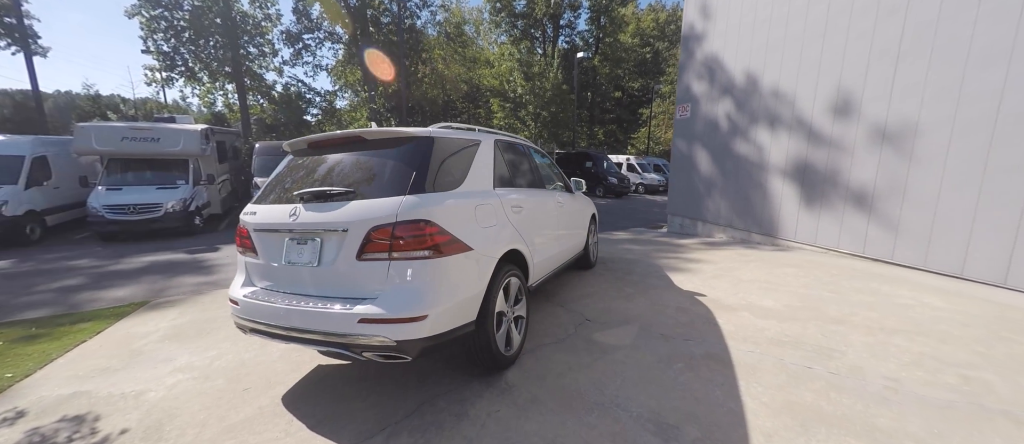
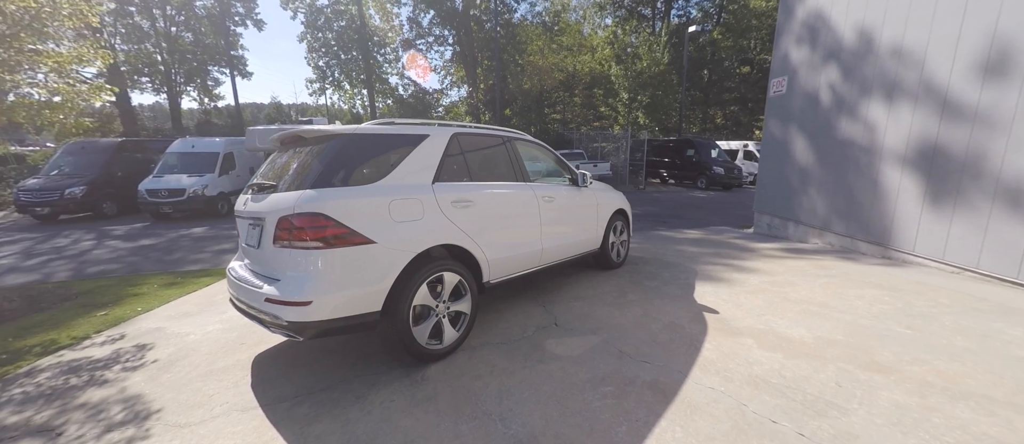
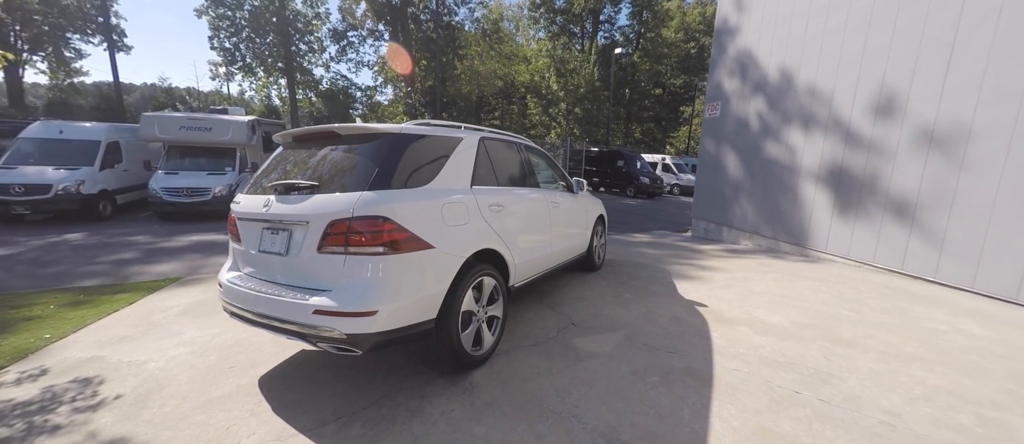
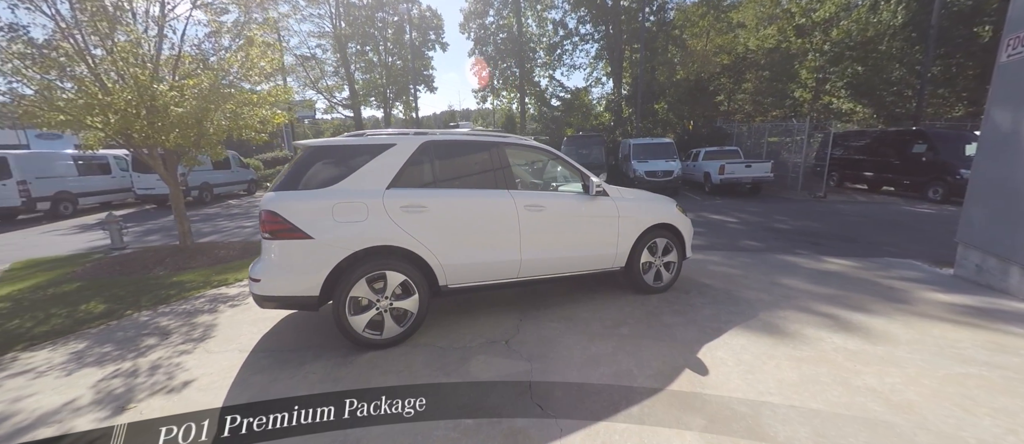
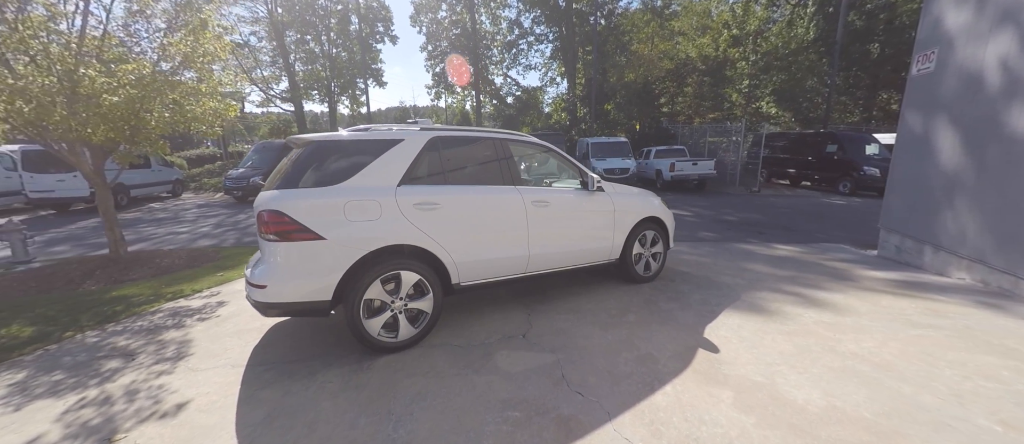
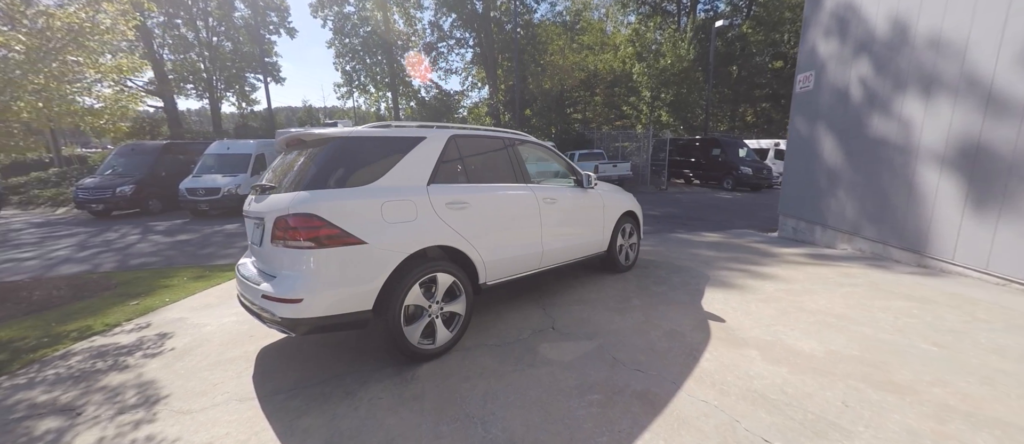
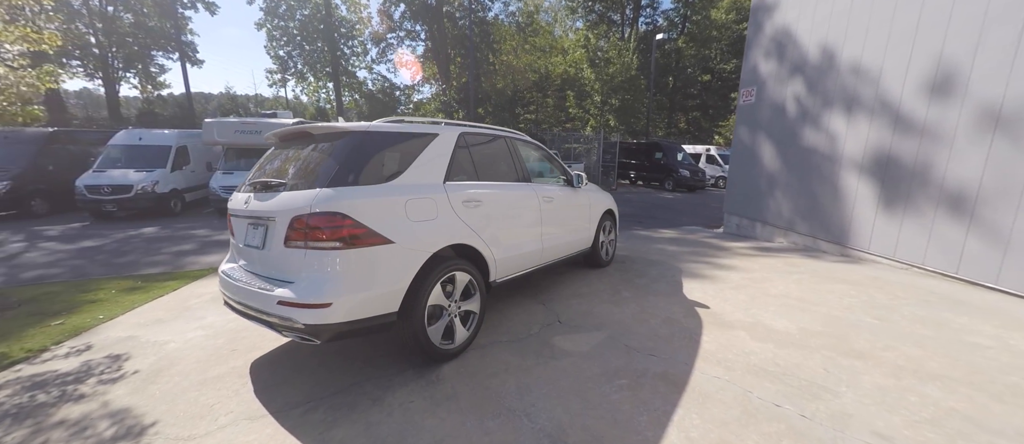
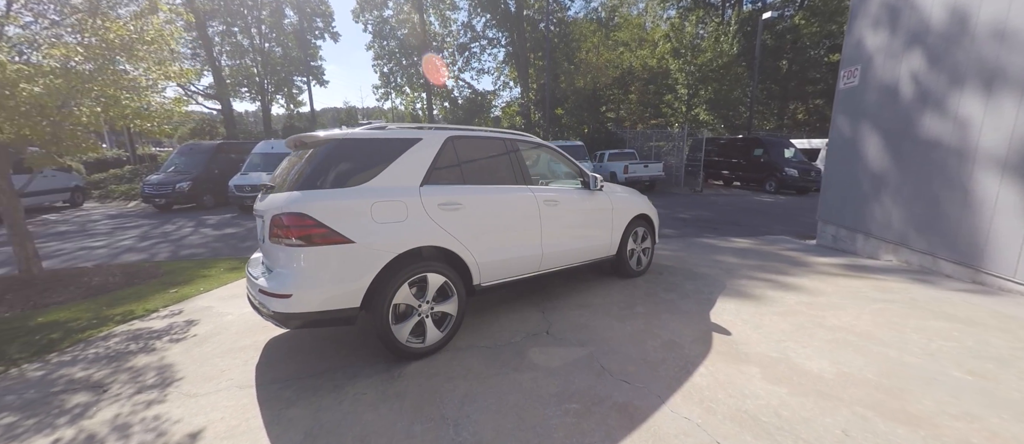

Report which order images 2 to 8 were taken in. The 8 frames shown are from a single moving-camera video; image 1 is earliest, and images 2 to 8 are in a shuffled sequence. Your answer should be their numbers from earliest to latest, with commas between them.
3, 7, 2, 6, 8, 5, 4
